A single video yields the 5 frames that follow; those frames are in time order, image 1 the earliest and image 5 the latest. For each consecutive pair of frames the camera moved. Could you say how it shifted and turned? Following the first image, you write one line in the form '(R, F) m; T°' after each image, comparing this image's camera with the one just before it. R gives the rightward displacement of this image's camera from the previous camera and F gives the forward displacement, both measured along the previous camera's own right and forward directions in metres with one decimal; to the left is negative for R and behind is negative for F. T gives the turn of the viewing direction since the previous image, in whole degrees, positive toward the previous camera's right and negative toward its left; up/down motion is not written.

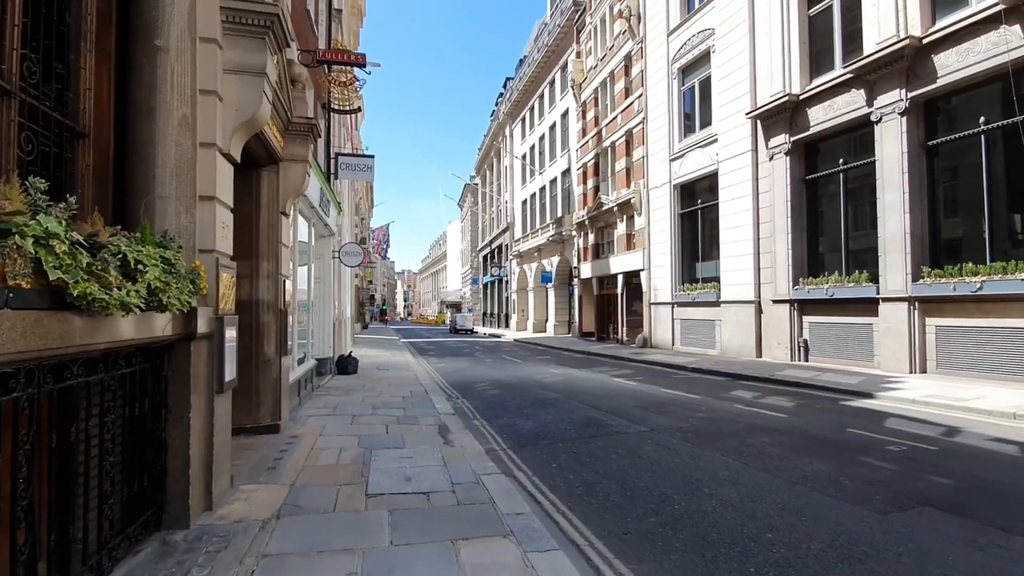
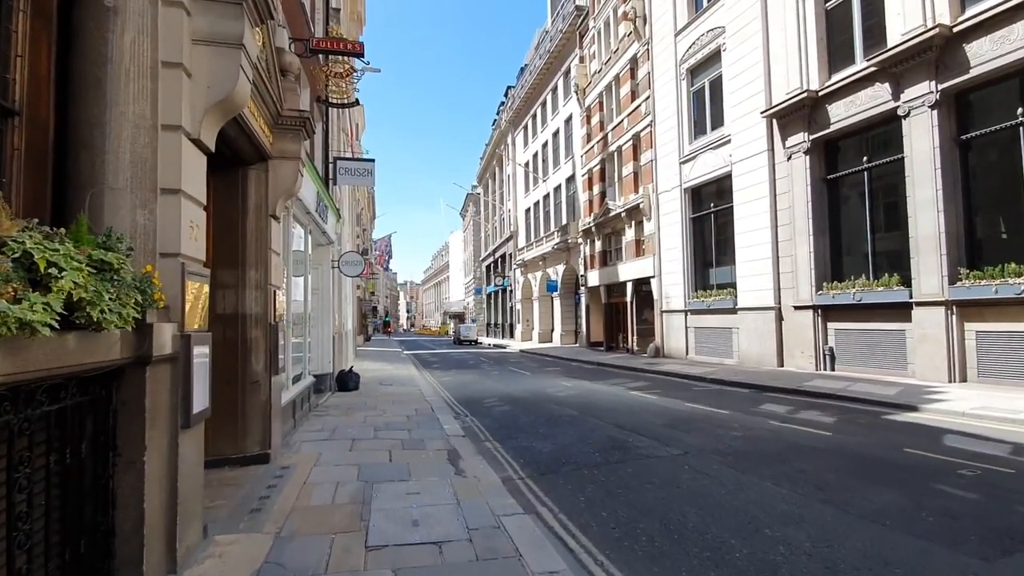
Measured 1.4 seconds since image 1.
(-0.2, +0.8) m; 0°
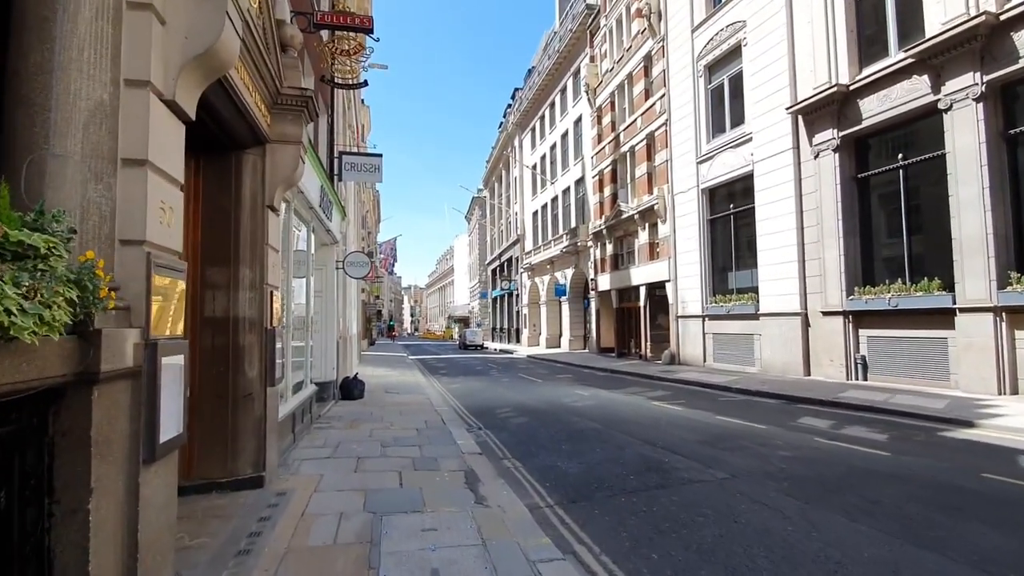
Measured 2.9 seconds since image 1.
(-0.3, +0.8) m; 0°
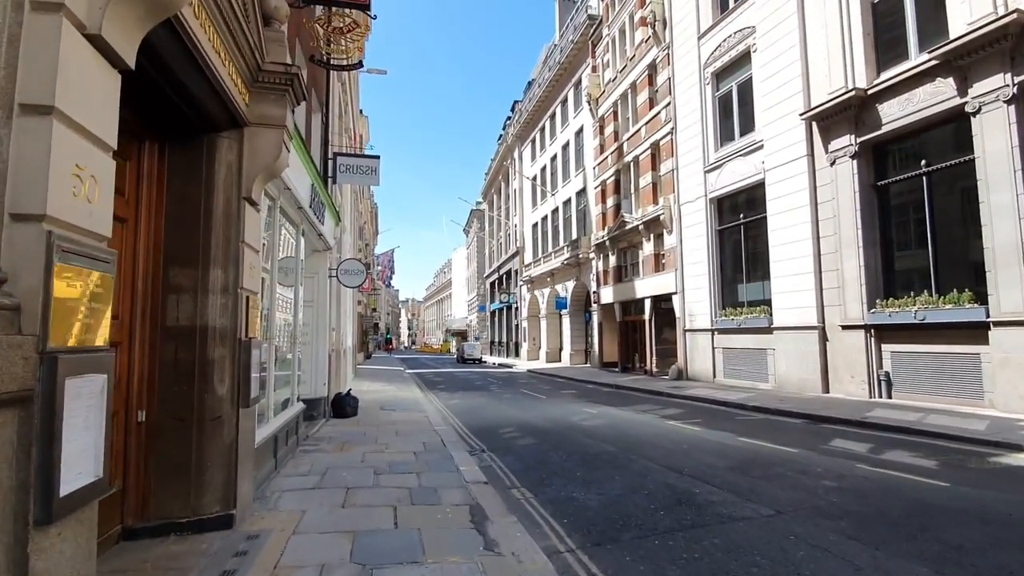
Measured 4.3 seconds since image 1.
(-0.2, +0.8) m; 0°
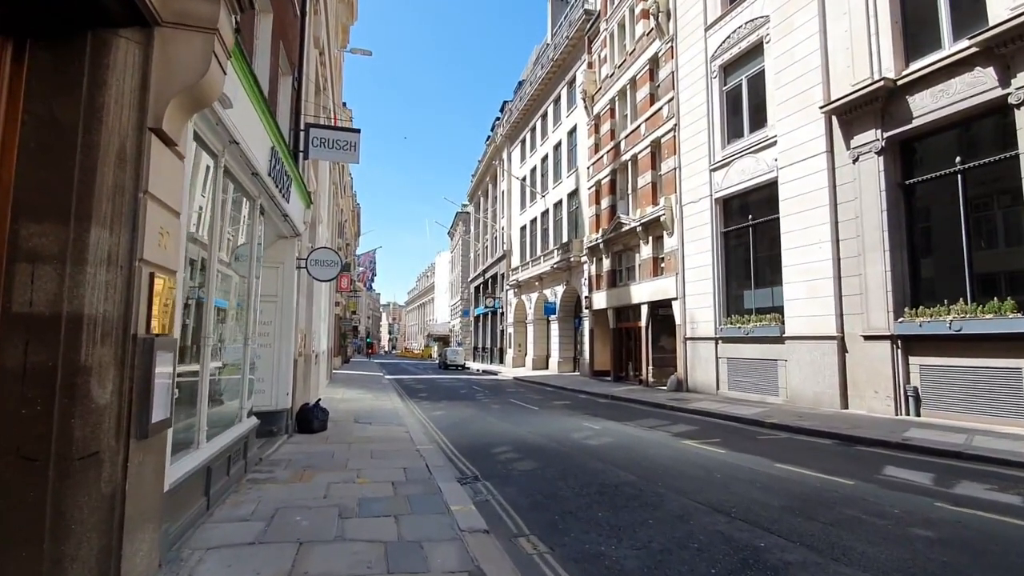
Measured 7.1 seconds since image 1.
(-0.3, +1.6) m; +2°
